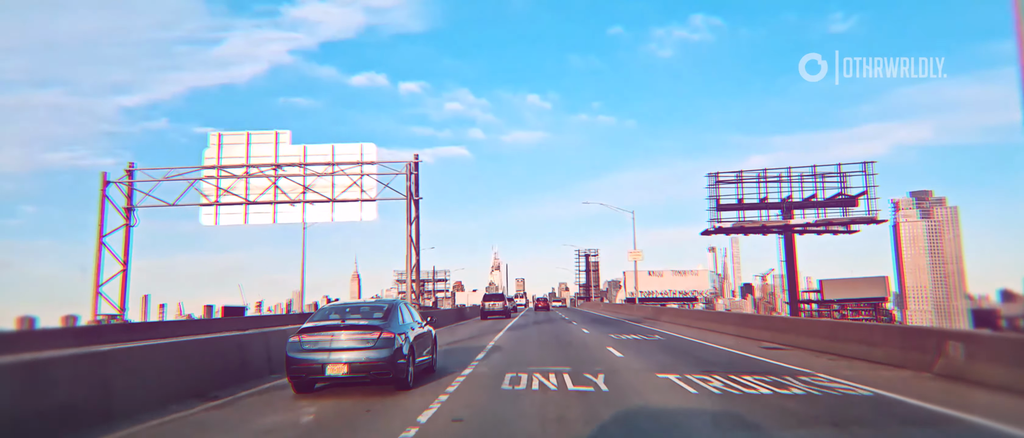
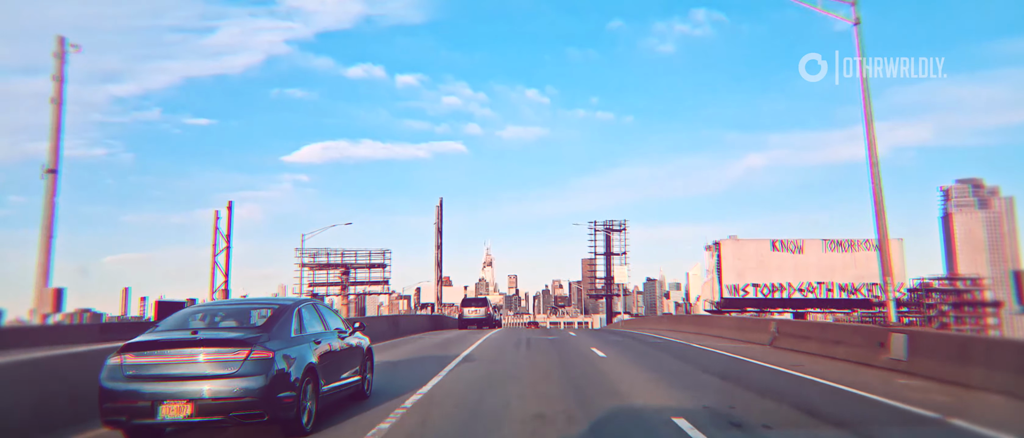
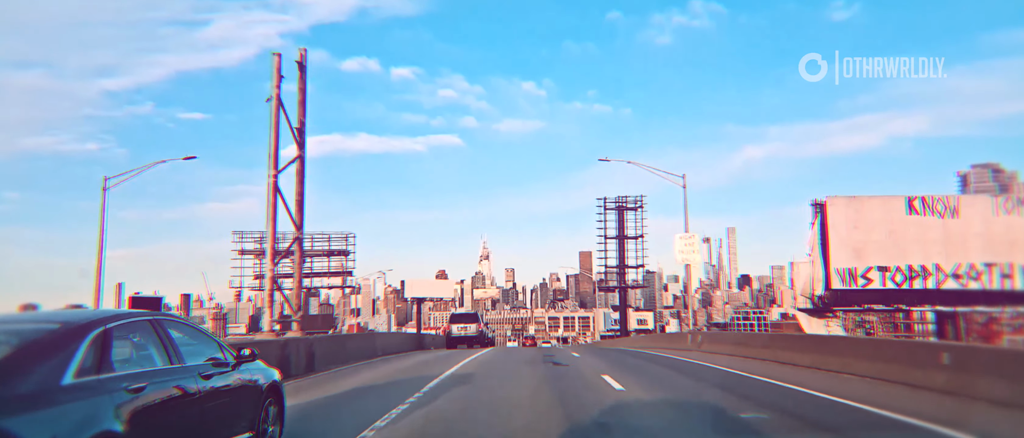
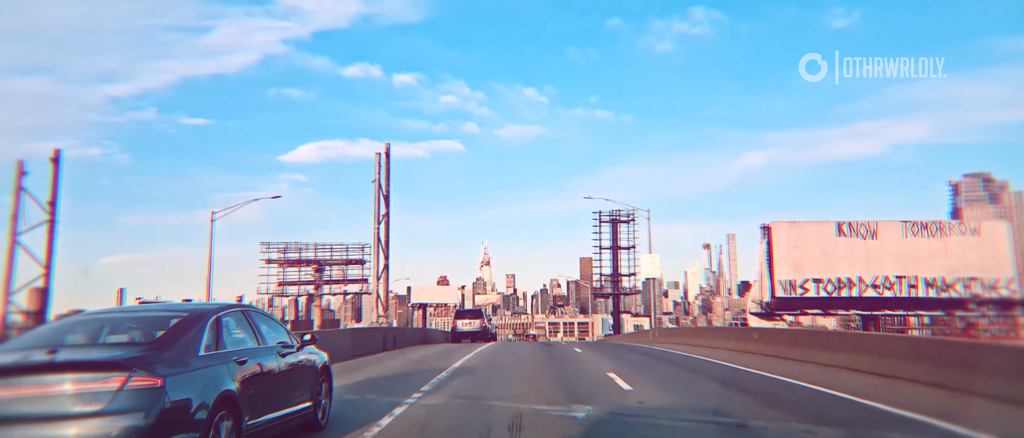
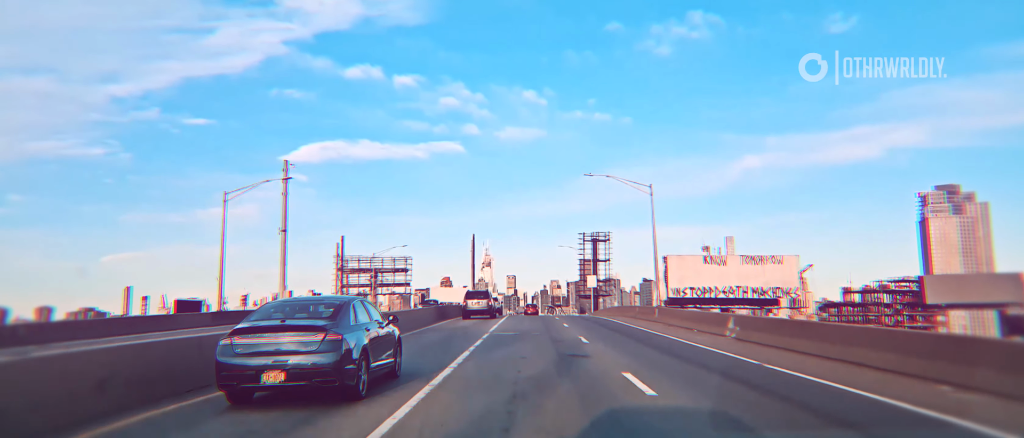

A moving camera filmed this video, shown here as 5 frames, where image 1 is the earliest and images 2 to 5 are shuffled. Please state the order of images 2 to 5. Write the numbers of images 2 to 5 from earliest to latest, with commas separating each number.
5, 2, 4, 3
